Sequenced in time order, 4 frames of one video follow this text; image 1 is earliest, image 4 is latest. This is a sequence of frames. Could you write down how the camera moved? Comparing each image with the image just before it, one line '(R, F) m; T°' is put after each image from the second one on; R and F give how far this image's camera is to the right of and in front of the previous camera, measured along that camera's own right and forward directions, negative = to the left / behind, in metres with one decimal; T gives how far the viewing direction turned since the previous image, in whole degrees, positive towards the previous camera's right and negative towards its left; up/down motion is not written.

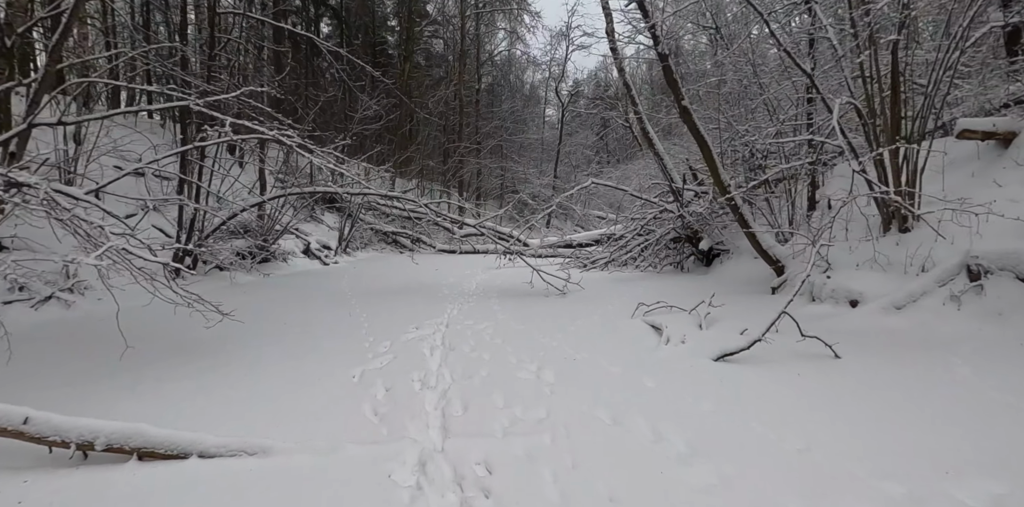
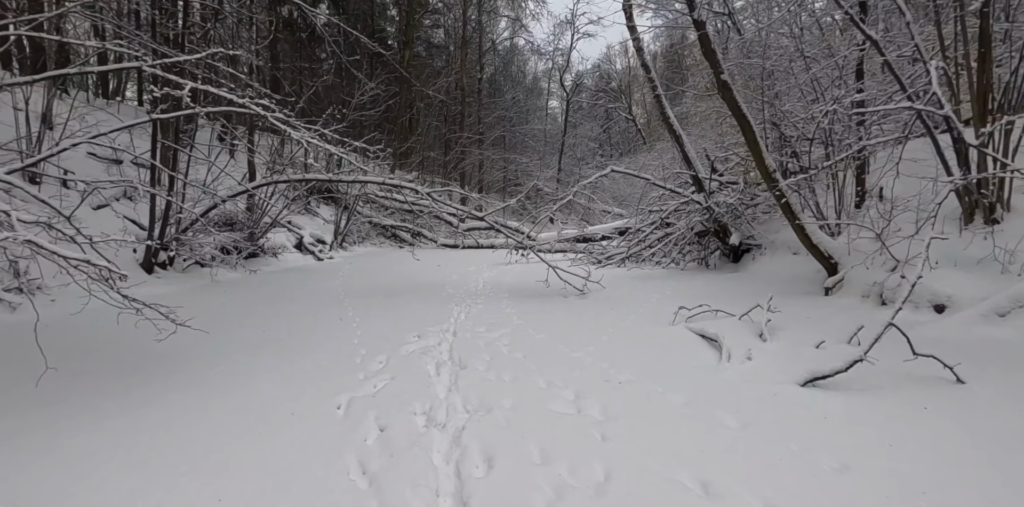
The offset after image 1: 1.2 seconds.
(-0.2, +0.8) m; 0°
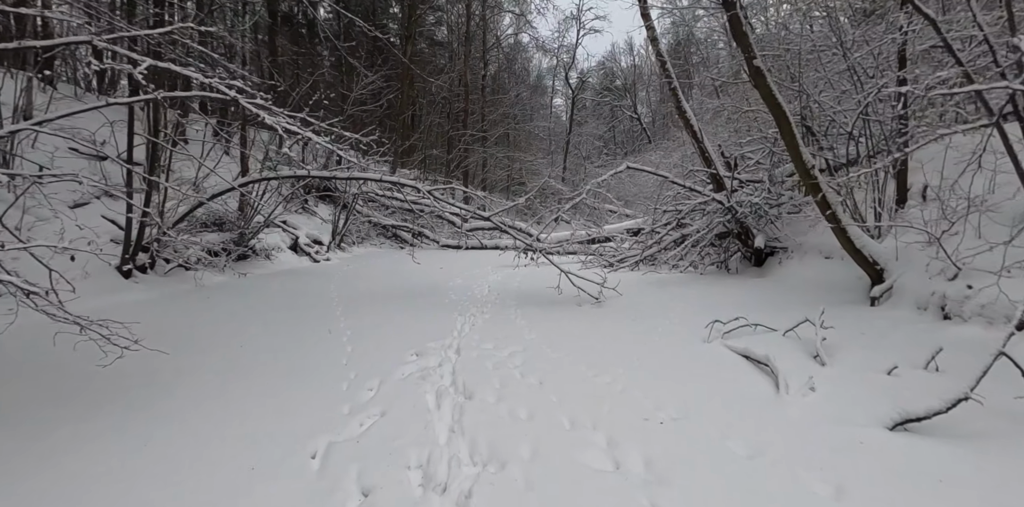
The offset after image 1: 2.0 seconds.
(-0.1, +0.5) m; 0°
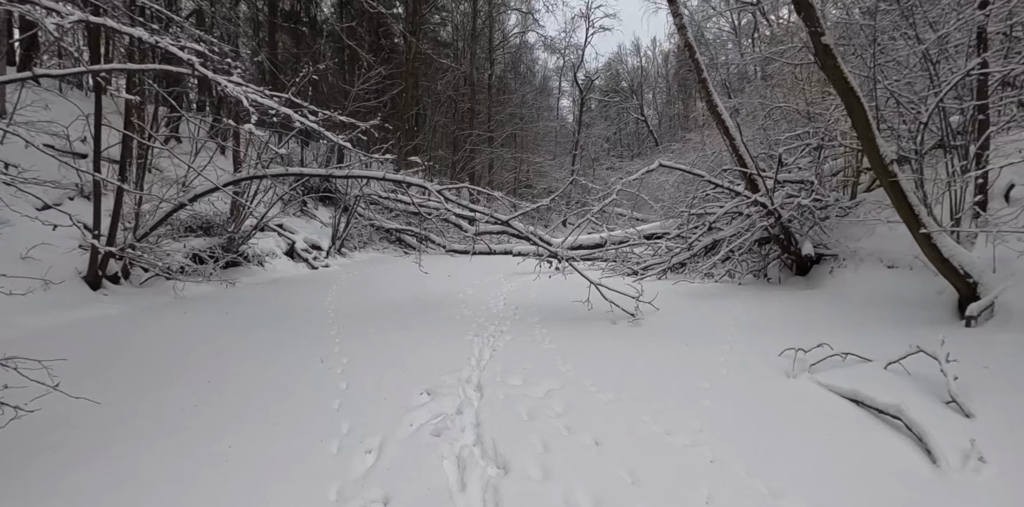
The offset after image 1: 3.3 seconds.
(-0.2, +0.7) m; 0°
